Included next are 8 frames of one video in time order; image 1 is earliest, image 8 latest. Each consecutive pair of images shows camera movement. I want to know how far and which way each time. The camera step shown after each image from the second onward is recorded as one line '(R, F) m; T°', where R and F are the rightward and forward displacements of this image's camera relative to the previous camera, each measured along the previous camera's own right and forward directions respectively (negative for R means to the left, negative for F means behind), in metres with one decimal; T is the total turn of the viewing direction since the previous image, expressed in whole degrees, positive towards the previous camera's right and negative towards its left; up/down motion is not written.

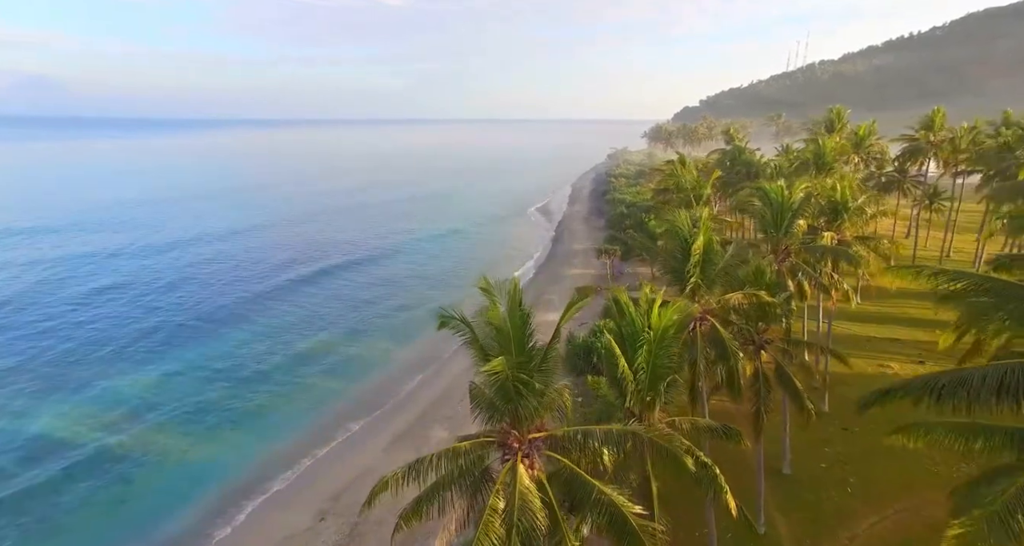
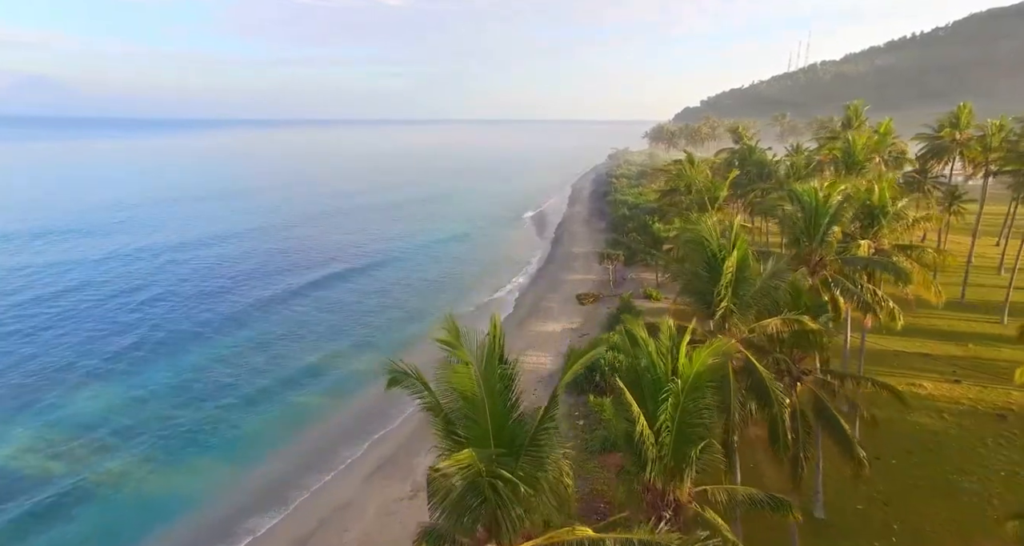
(+0.2, +2.4) m; 0°
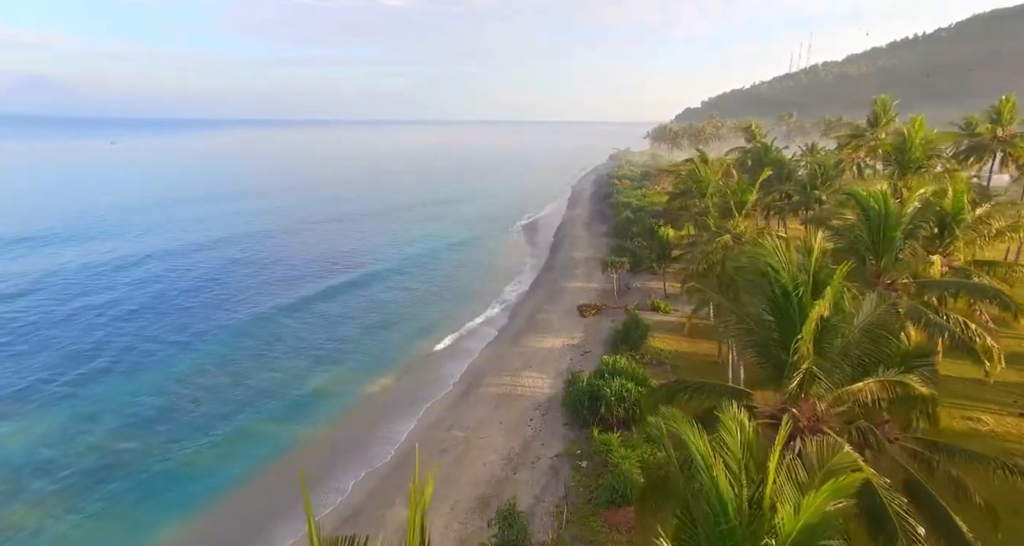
(+0.3, +3.4) m; 0°
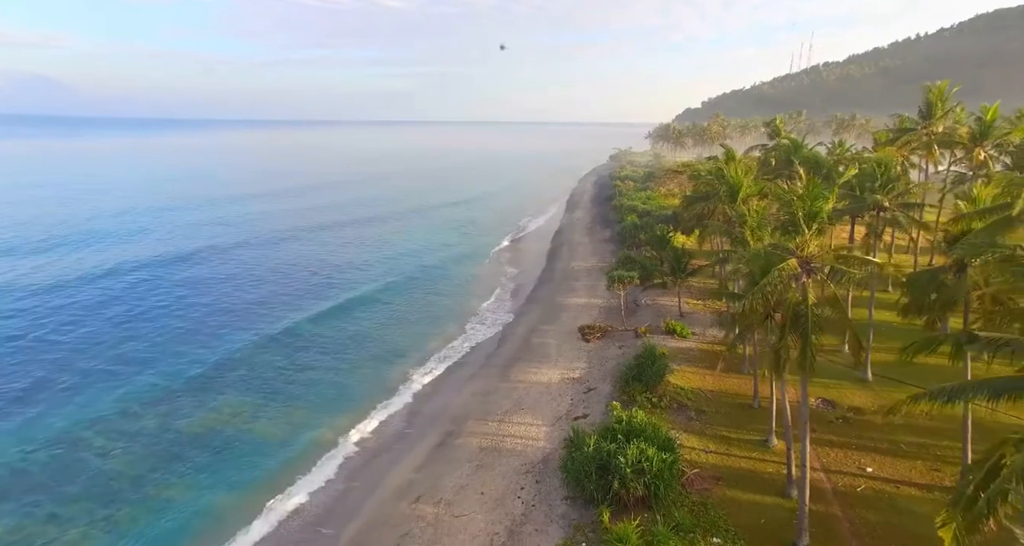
(+0.5, +5.4) m; 0°
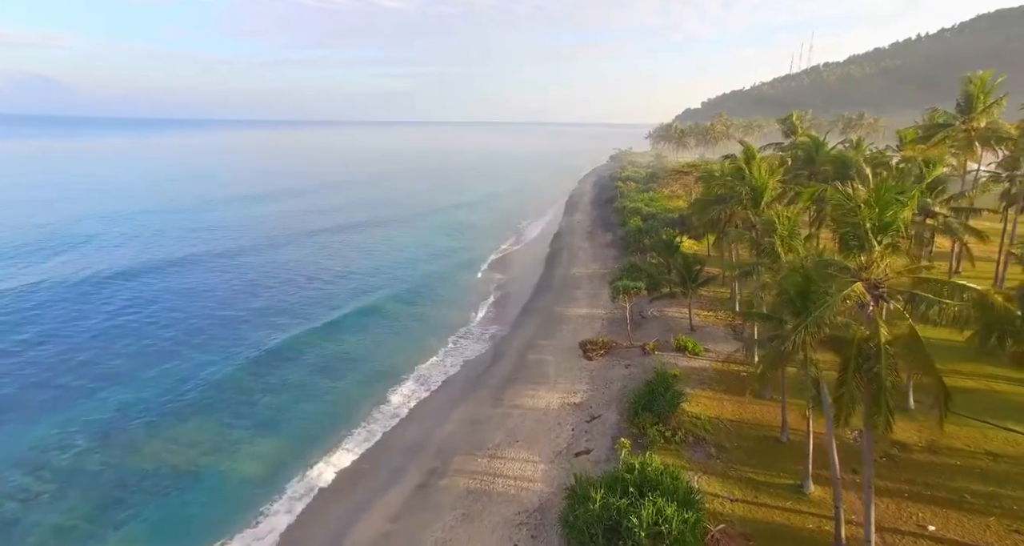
(+0.3, +3.0) m; 0°
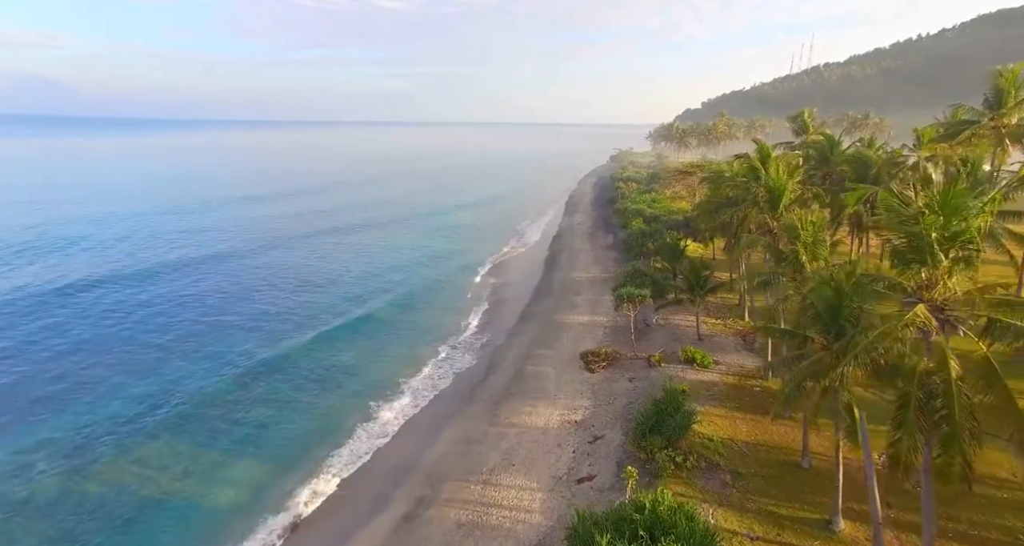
(+0.1, +1.8) m; 0°
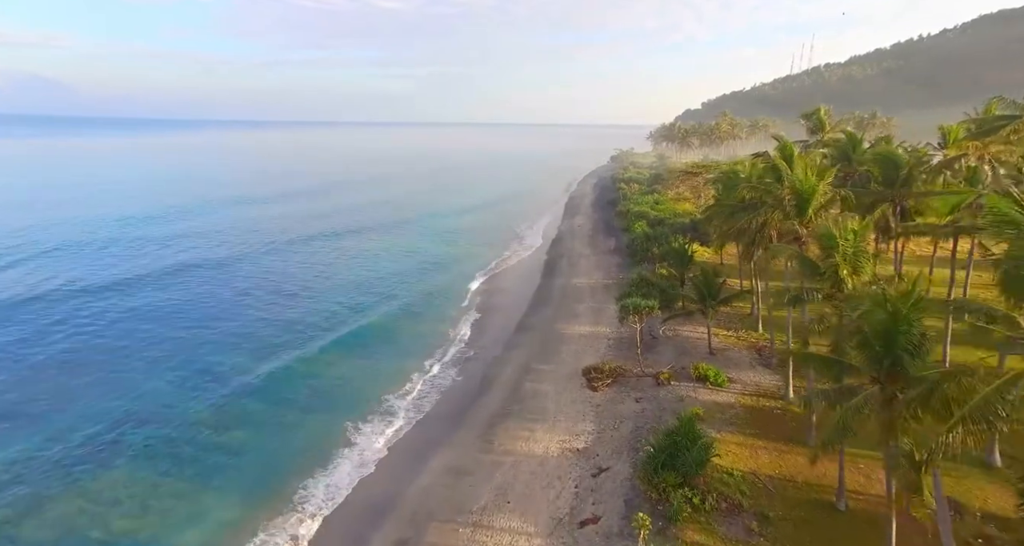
(+0.2, +2.3) m; 0°
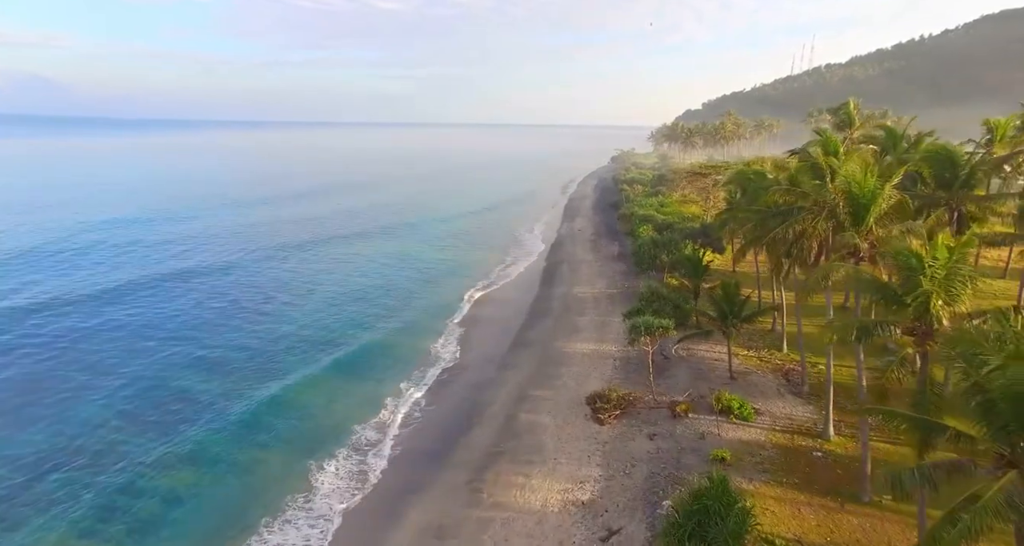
(+0.2, +3.3) m; 0°
